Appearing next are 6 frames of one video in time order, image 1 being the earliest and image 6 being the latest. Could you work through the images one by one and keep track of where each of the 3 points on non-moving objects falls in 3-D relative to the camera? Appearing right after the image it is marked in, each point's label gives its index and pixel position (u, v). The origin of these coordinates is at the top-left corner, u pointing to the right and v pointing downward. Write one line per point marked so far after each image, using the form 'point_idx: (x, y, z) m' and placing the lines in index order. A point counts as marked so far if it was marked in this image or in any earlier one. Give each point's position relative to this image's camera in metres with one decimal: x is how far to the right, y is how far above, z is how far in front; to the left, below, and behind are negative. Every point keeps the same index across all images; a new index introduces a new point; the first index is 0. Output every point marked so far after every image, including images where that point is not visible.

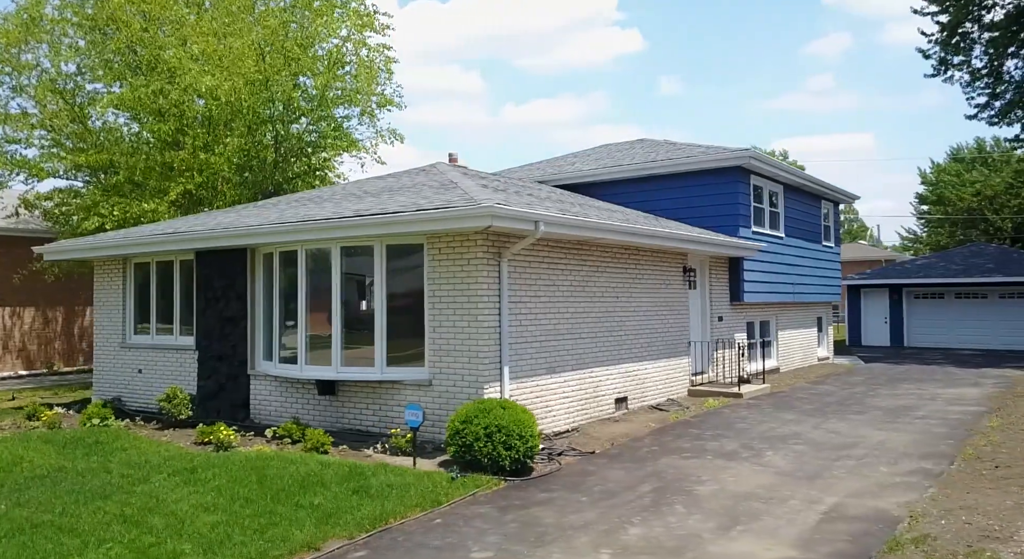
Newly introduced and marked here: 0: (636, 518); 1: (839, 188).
0: (+0.9, -1.8, +6.6) m
1: (+7.4, +2.1, +19.7) m
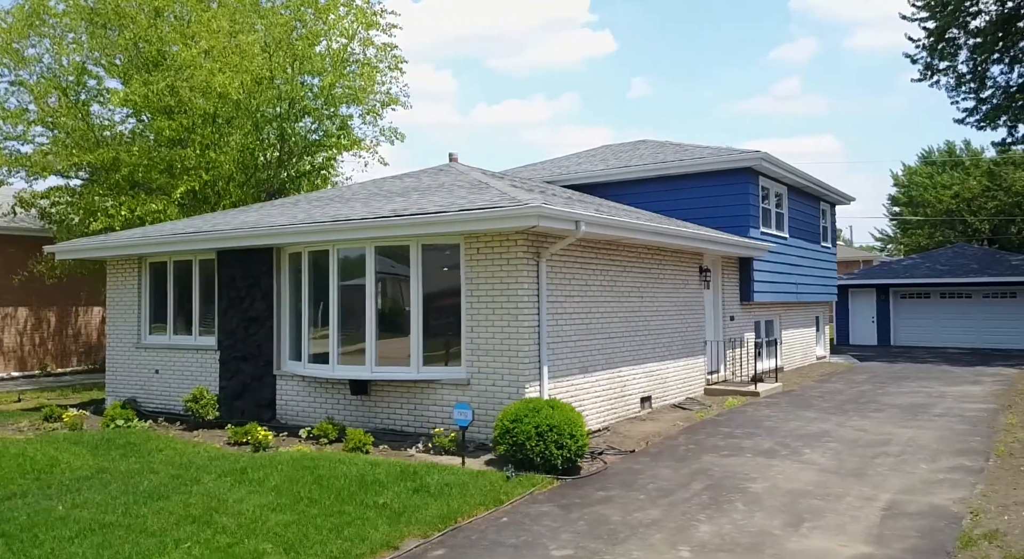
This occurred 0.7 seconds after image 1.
0: (+1.5, -1.8, +6.6) m
1: (+7.5, +2.0, +20.0) m
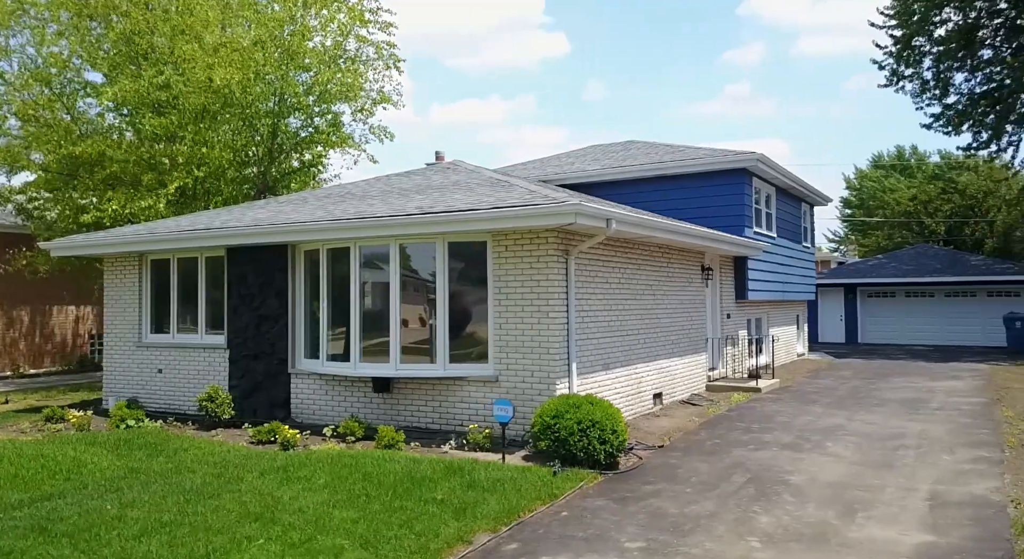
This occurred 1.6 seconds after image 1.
0: (+1.9, -1.8, +6.8) m
1: (+7.3, +2.1, +20.4) m
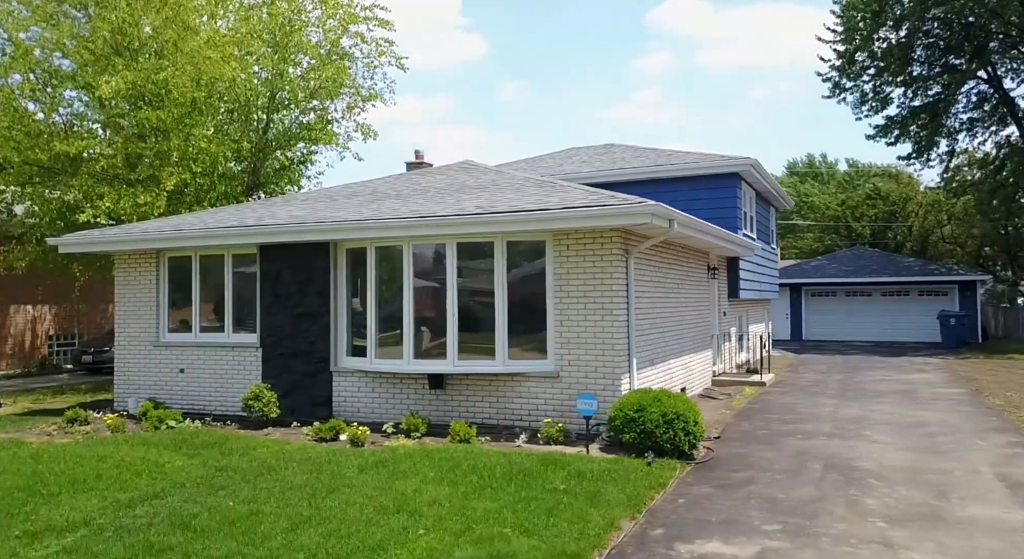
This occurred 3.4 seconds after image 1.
0: (+2.9, -1.8, +7.3) m
1: (+6.8, +2.1, +21.3) m
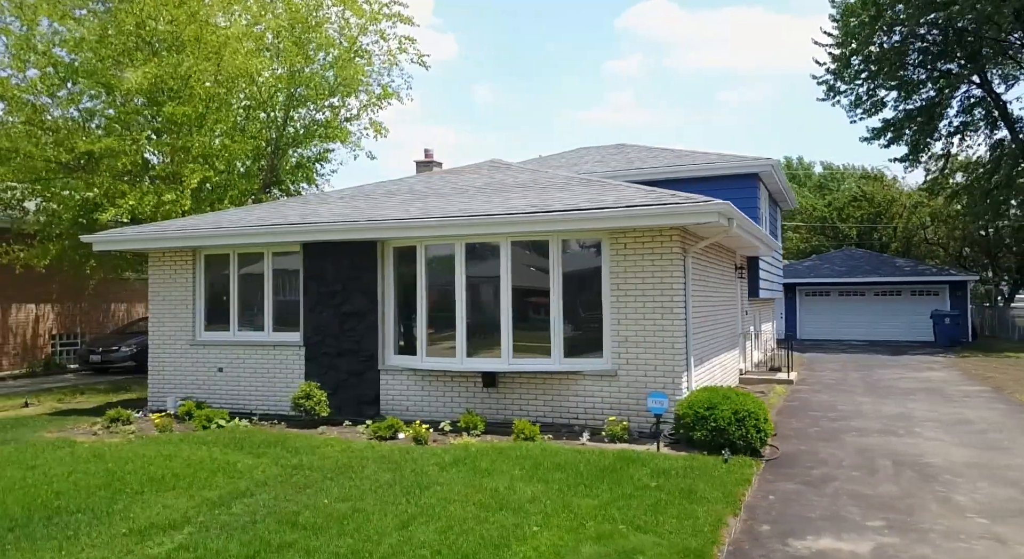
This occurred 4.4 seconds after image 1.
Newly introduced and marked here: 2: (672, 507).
0: (+3.6, -1.8, +7.4) m
1: (+7.1, +2.1, +21.6) m
2: (+1.2, -1.7, +6.4) m
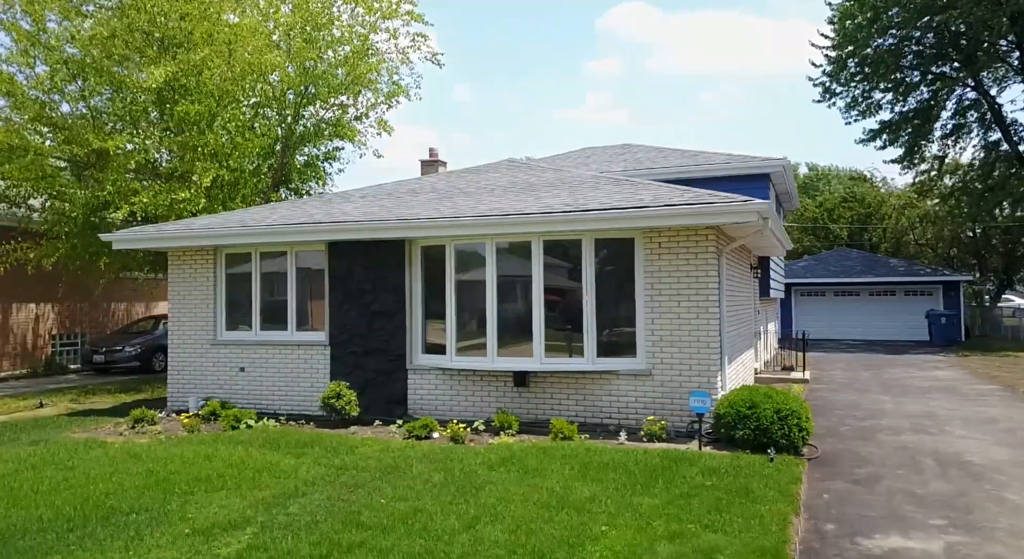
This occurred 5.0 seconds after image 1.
0: (+4.0, -1.7, +7.4) m
1: (+7.3, +2.1, +21.7) m
2: (+1.6, -1.7, +6.4) m
